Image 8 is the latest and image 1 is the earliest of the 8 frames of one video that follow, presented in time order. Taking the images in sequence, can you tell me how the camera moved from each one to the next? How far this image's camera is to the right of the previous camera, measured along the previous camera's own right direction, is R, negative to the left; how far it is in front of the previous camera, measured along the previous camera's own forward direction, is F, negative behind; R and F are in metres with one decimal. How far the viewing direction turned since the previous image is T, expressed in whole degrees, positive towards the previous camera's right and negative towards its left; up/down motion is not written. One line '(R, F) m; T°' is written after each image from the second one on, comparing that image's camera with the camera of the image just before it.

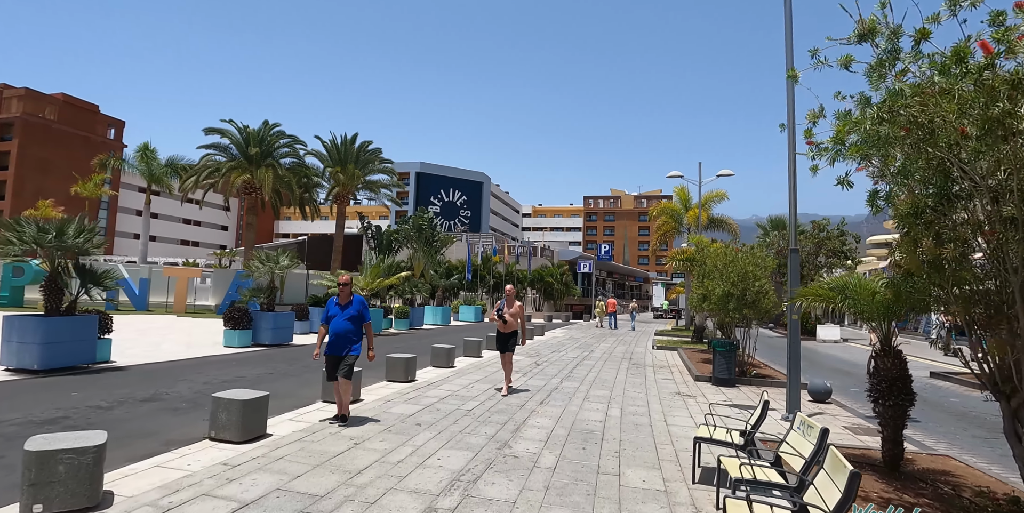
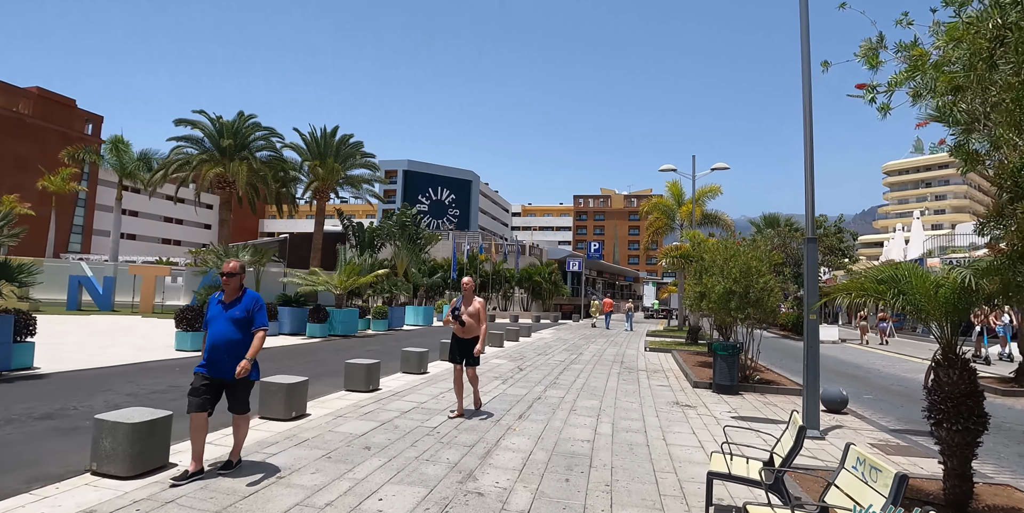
(+0.2, +1.4) m; +1°
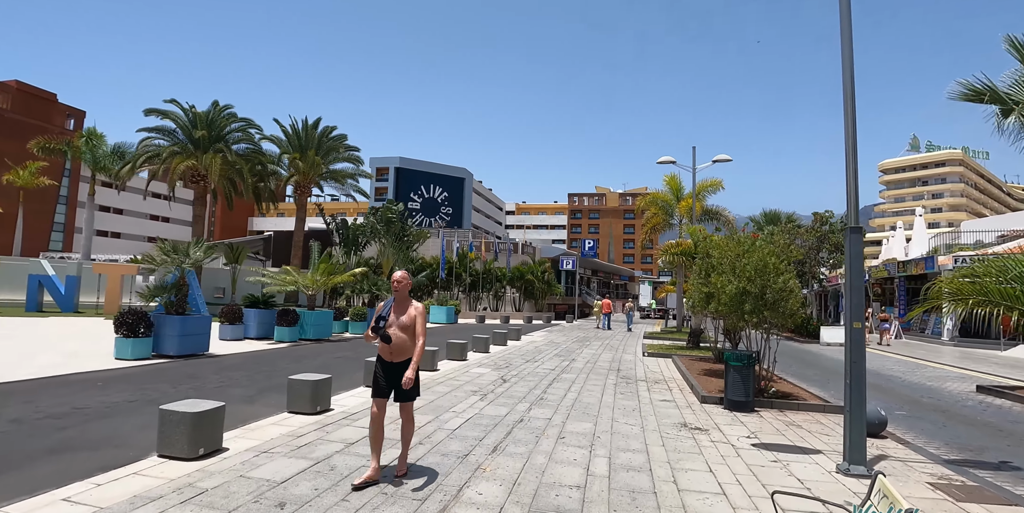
(+0.3, +1.6) m; 0°
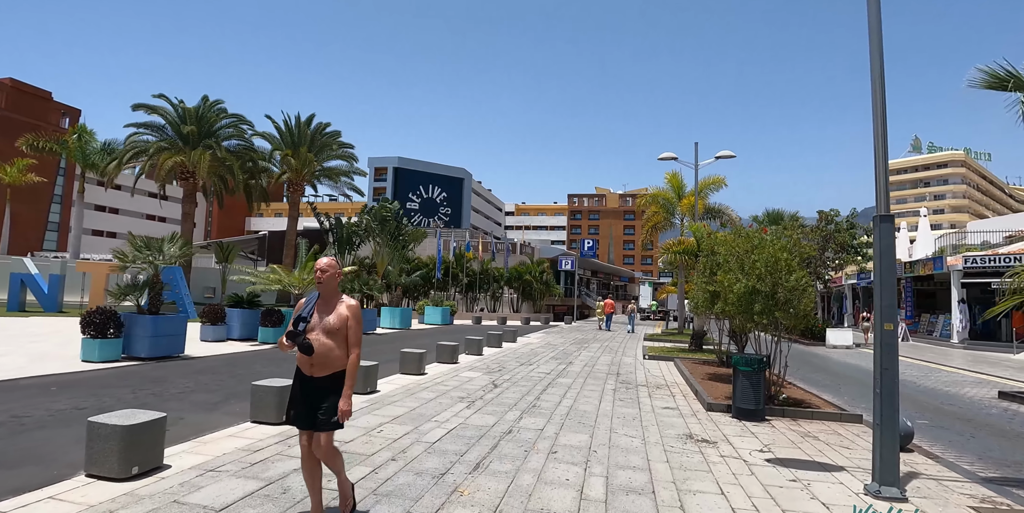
(+0.2, +0.8) m; 0°
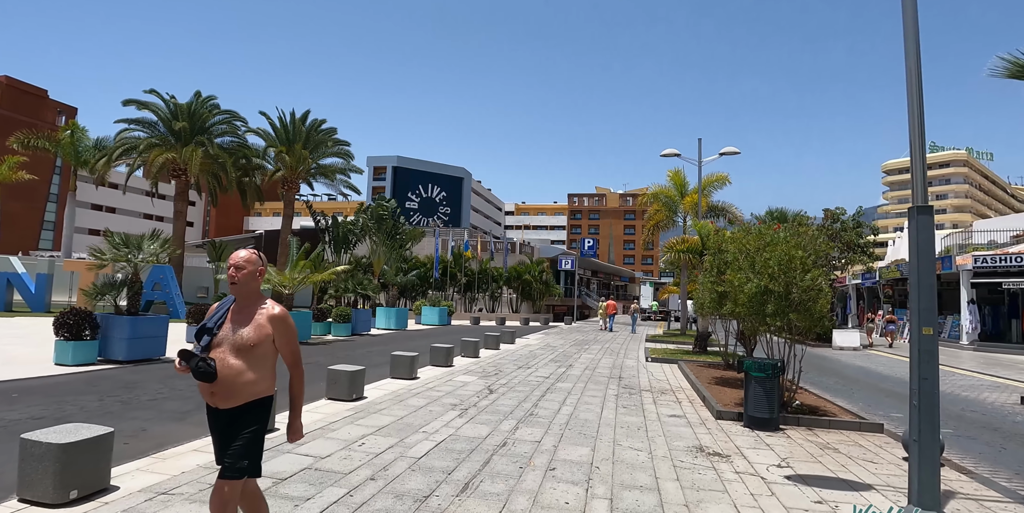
(+0.1, +0.6) m; 0°
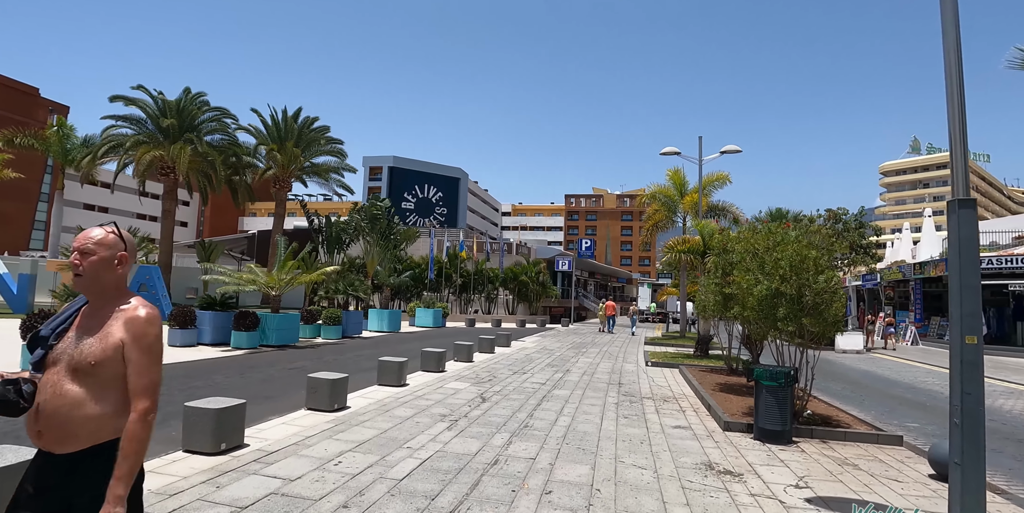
(0.0, +0.6) m; 0°
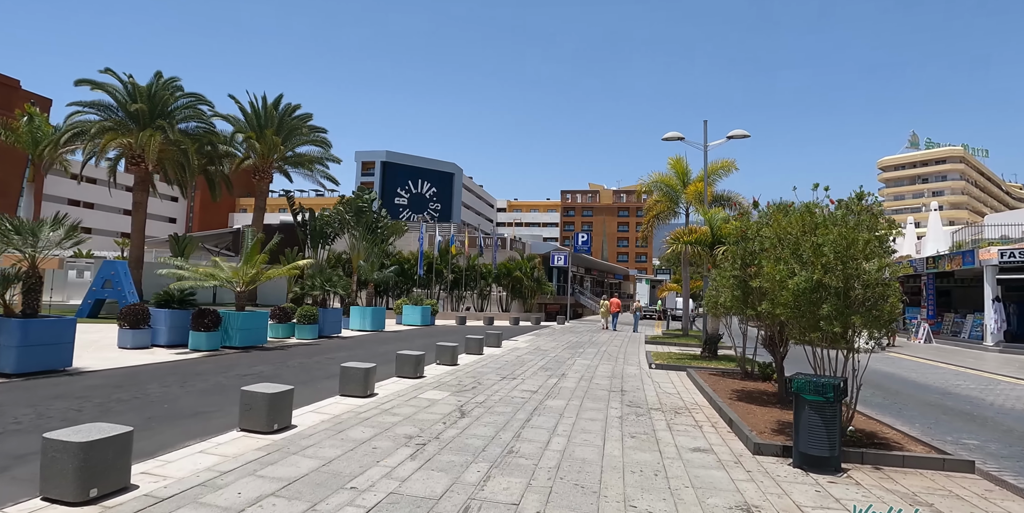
(+0.2, +1.6) m; 0°
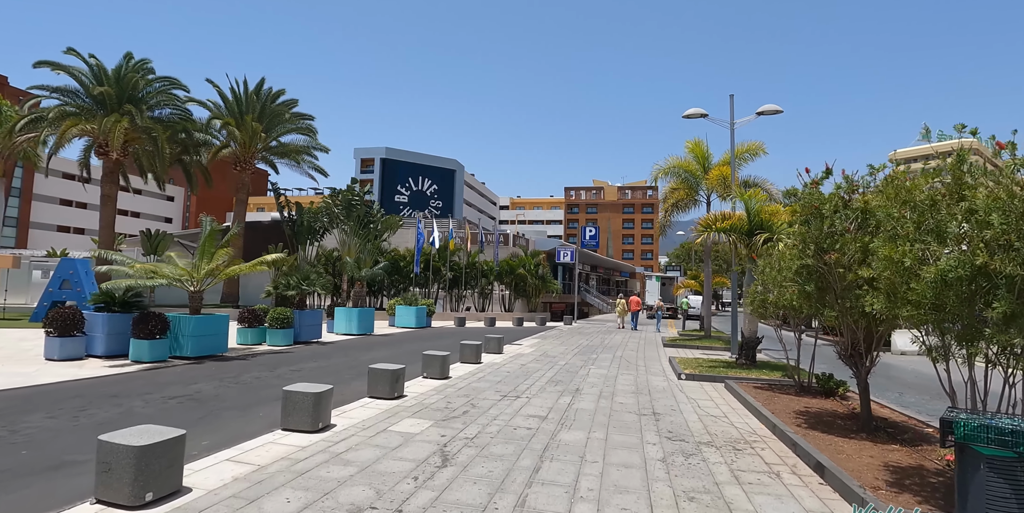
(0.0, +2.4) m; 0°
